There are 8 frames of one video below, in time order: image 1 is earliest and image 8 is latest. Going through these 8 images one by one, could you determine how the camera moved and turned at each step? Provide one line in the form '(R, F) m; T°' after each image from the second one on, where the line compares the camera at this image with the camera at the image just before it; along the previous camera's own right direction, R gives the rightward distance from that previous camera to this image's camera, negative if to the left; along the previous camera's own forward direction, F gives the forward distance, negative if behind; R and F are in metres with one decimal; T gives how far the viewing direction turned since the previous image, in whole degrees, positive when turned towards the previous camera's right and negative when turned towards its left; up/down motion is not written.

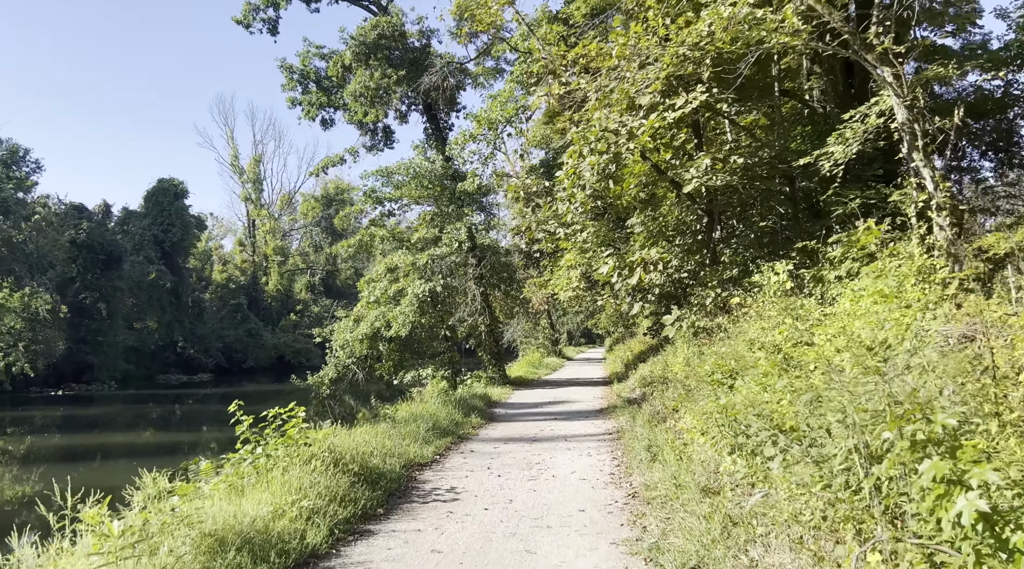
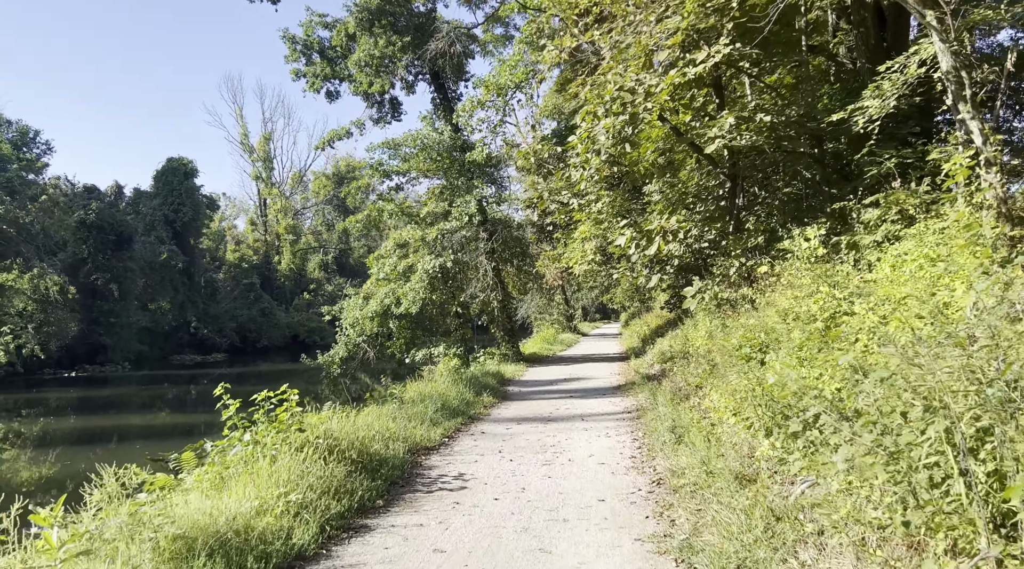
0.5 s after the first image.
(0.0, +0.7) m; -1°
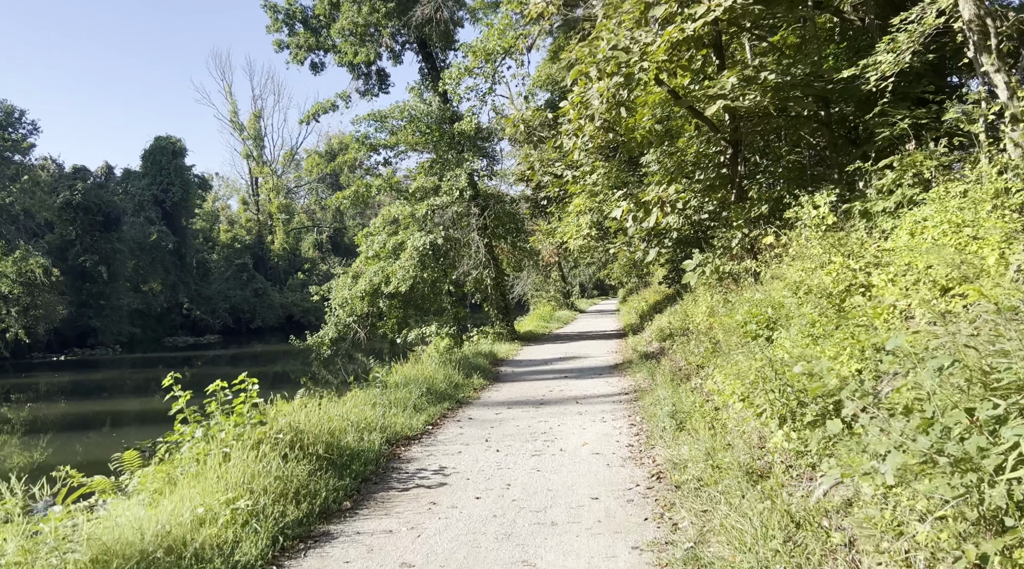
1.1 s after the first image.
(+0.1, +0.7) m; 0°
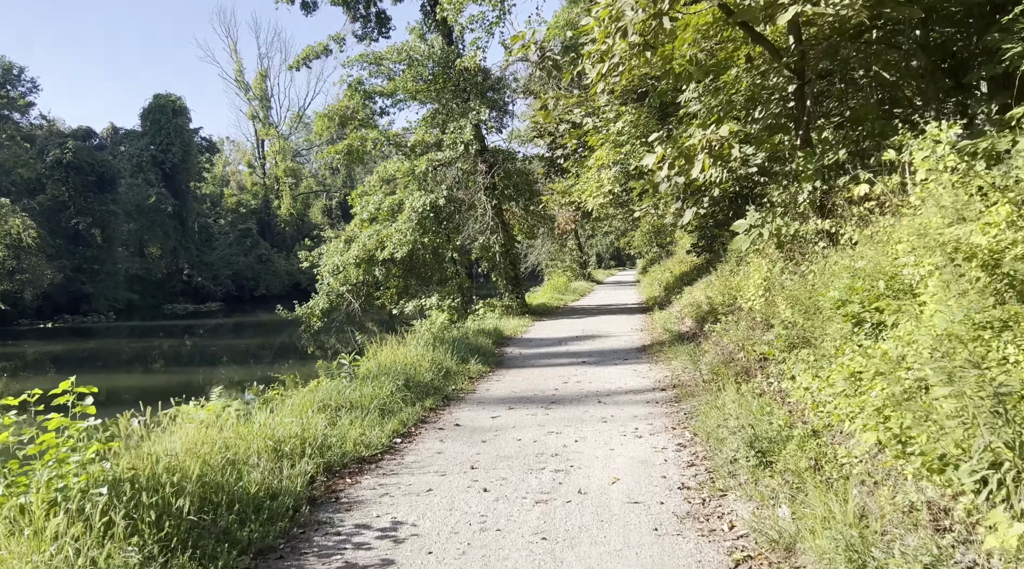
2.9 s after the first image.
(+0.1, +2.5) m; -1°
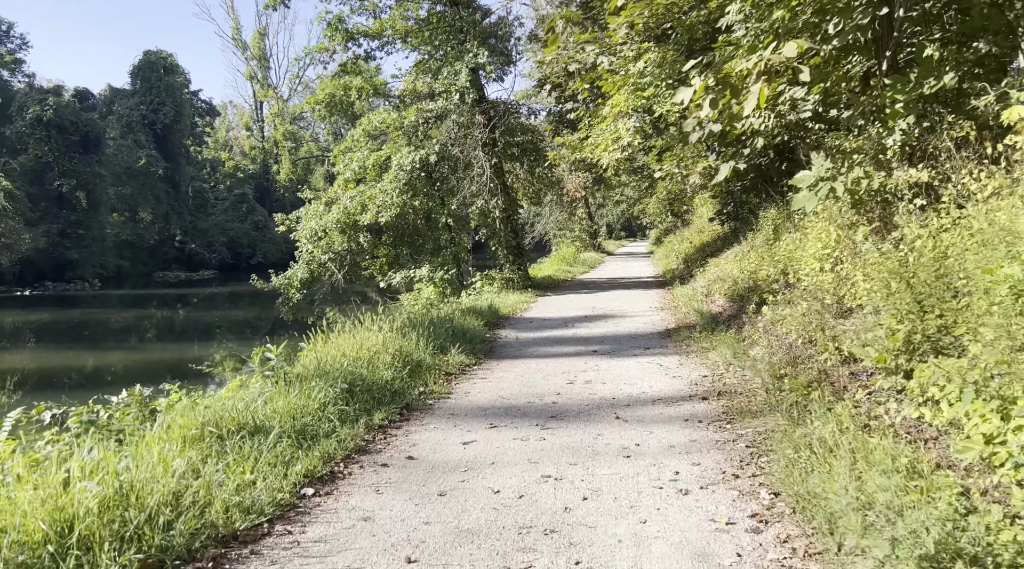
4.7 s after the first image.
(+0.2, +2.3) m; -1°
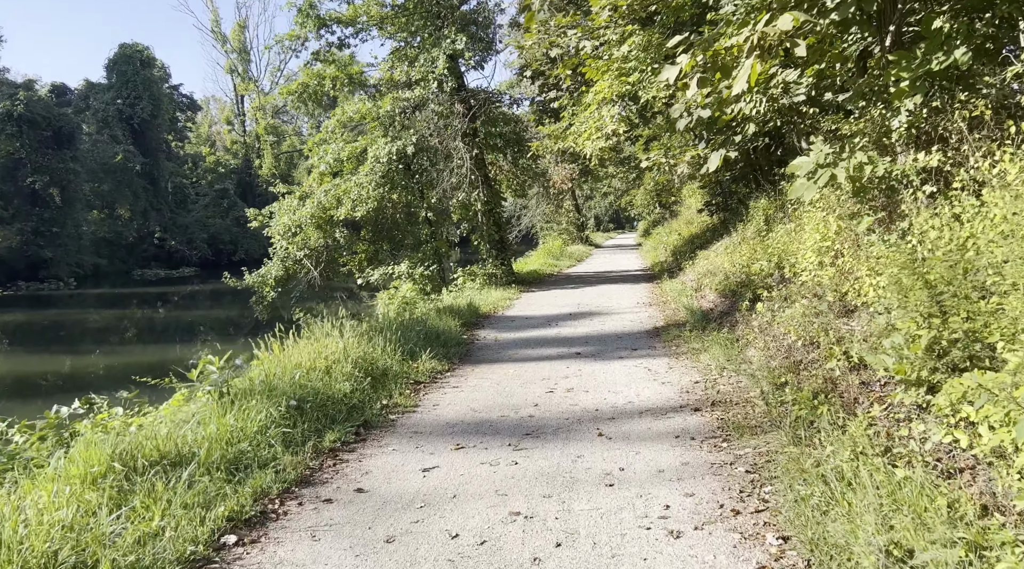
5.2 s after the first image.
(+0.1, +0.6) m; +1°
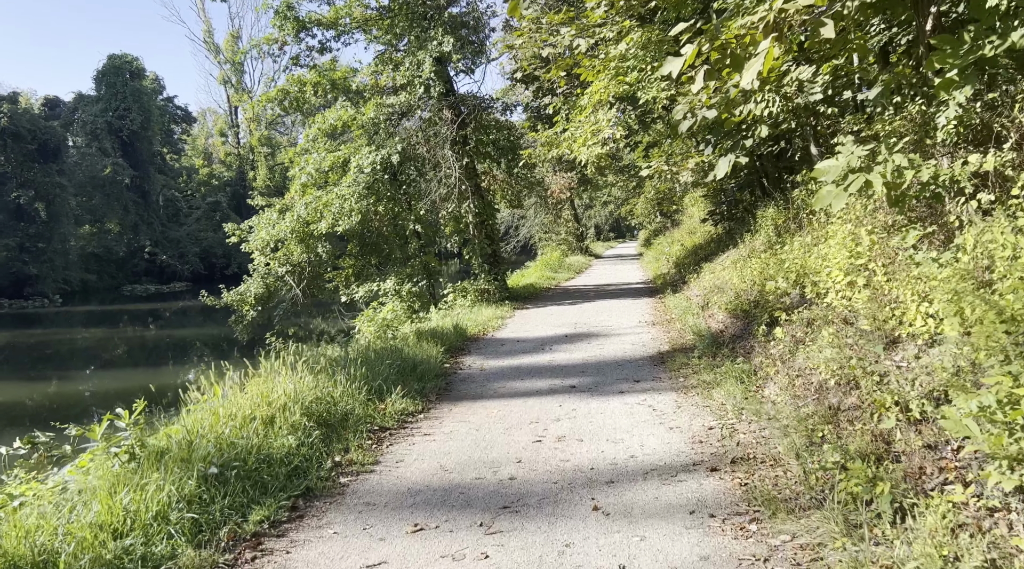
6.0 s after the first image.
(+0.1, +1.0) m; 0°
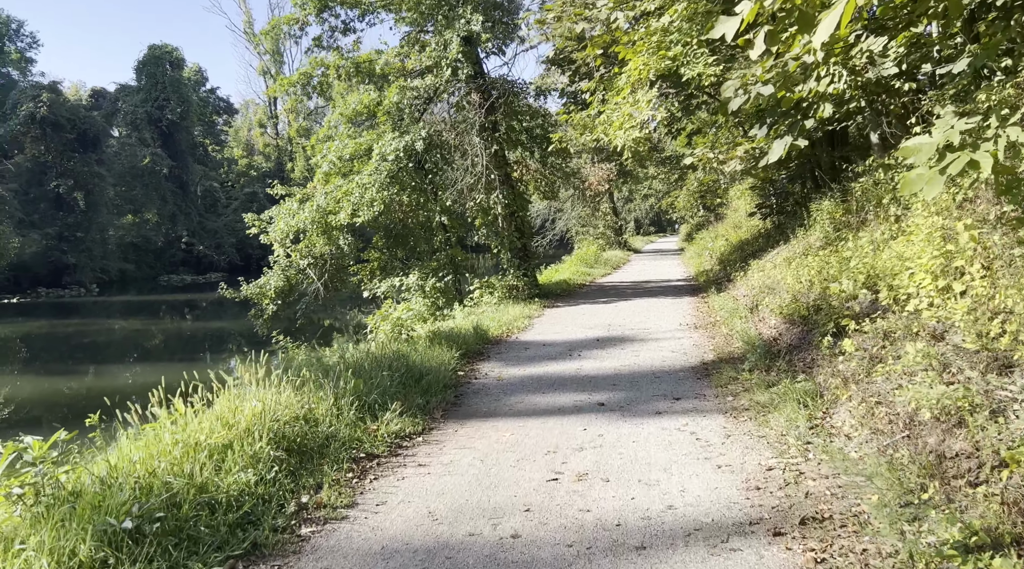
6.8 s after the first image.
(+0.1, +1.0) m; -3°
